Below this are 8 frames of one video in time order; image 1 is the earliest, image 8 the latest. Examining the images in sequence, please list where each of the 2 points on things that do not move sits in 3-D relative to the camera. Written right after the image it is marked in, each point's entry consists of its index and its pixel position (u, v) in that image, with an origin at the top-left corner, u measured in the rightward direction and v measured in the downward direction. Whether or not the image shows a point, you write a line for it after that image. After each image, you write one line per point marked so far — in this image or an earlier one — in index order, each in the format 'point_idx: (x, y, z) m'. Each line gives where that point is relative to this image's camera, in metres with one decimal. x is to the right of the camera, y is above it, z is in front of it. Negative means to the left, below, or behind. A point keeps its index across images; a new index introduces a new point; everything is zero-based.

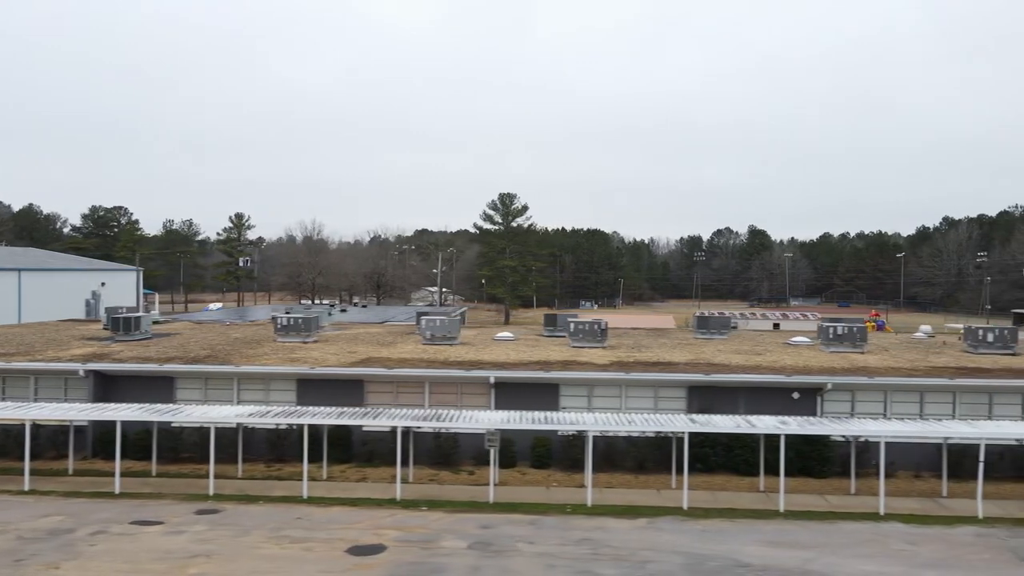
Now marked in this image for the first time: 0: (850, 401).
0: (+8.7, -2.9, +19.0) m
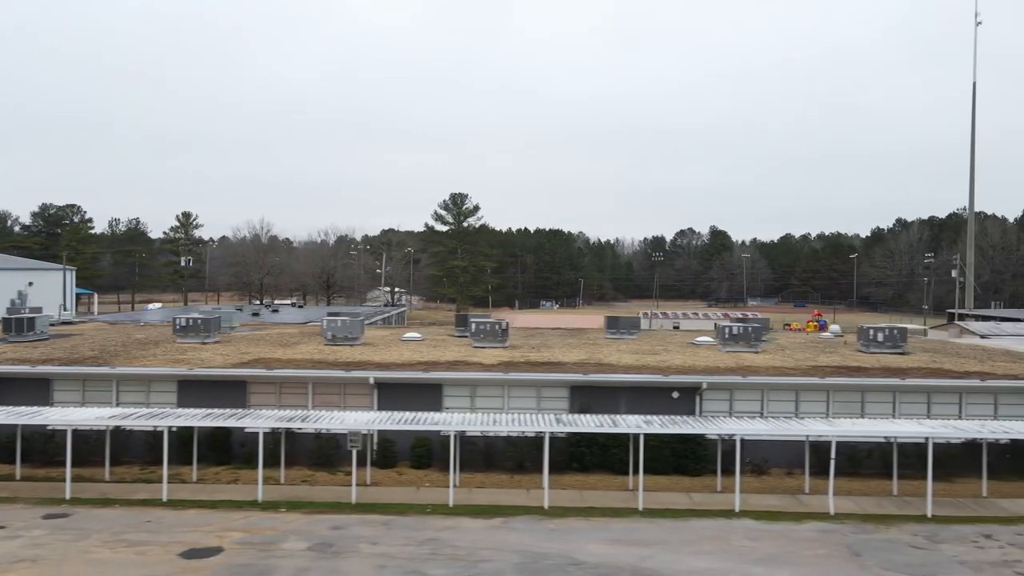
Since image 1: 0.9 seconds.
0: (+5.7, -2.9, +19.3) m
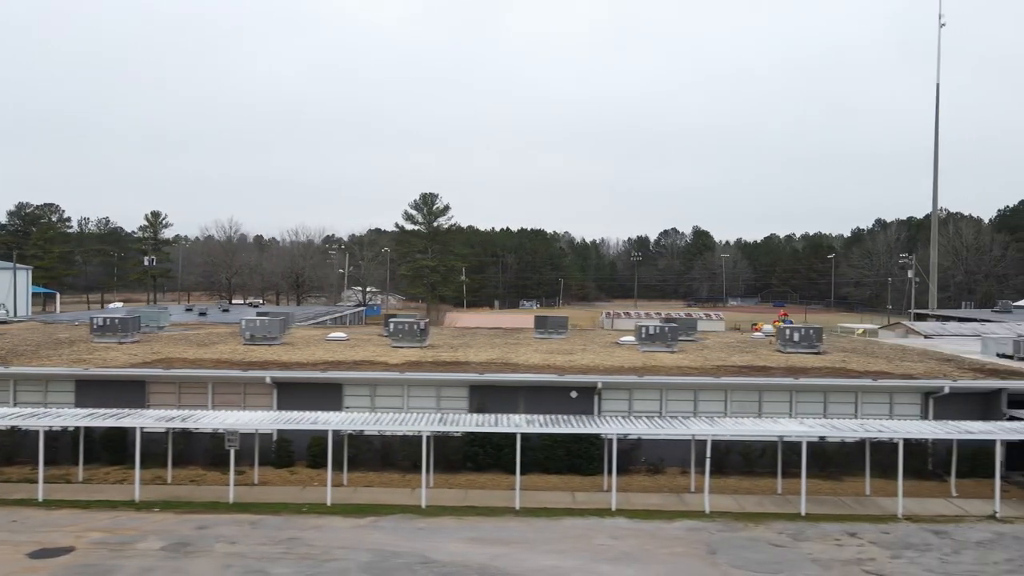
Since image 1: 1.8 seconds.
0: (+3.0, -2.9, +19.4) m
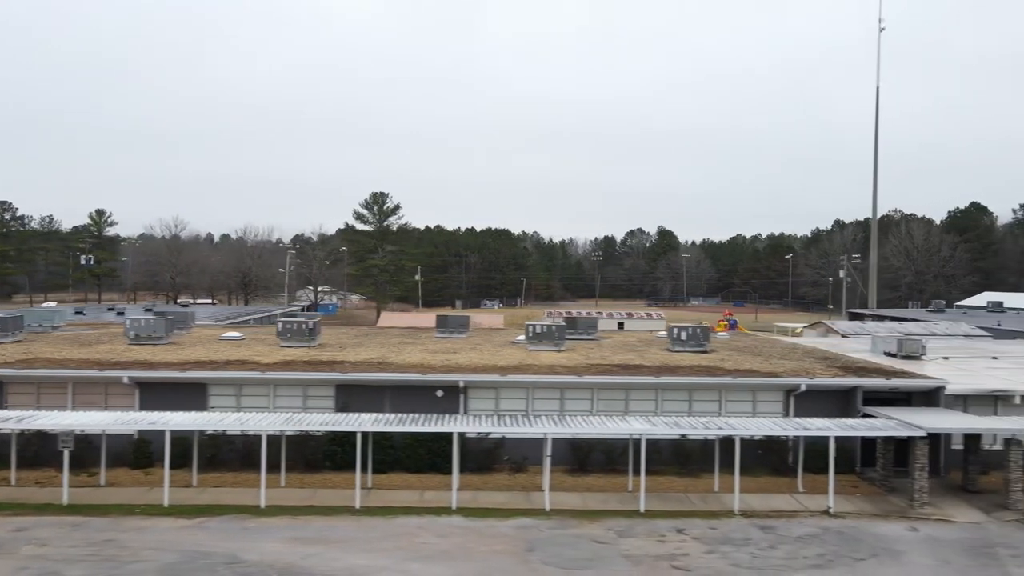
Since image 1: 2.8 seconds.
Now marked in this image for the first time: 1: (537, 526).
0: (-0.5, -2.9, +19.5) m
1: (+0.5, -4.8, +14.7) m
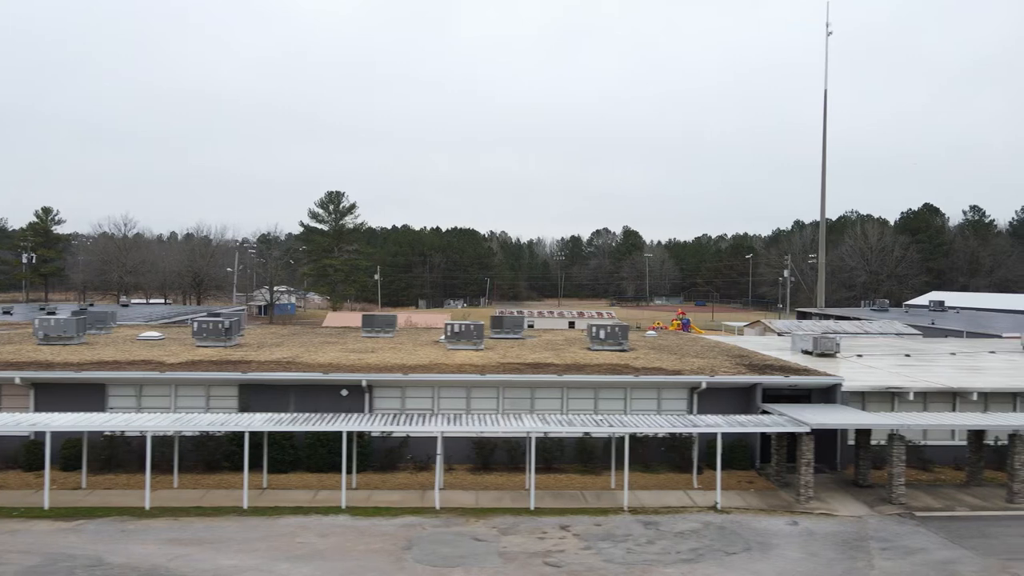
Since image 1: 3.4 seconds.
0: (-3.0, -2.9, +19.5) m
1: (-1.8, -4.8, +14.7) m
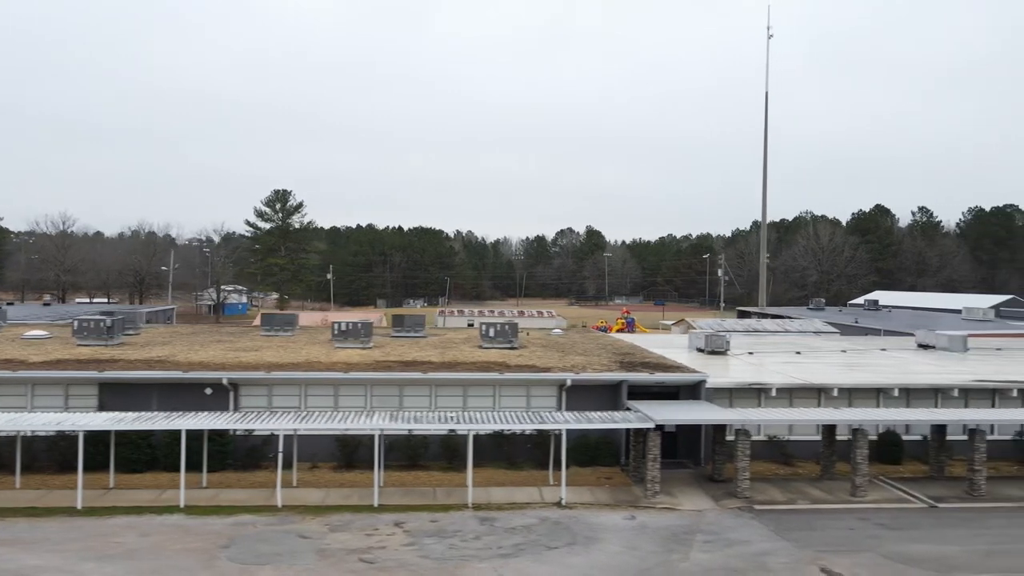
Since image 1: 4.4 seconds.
0: (-6.5, -2.8, +19.4) m
1: (-5.2, -4.7, +14.7) m
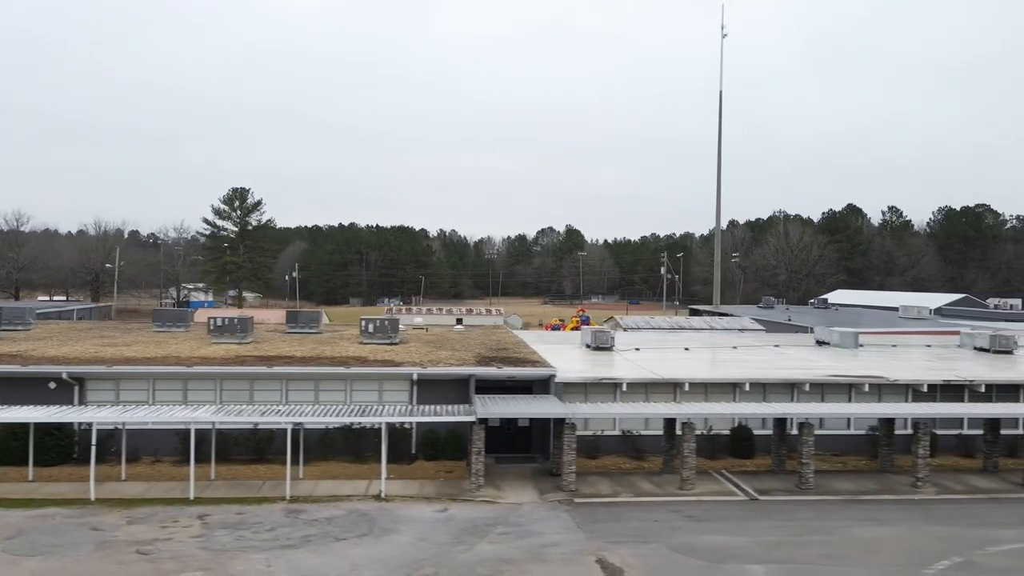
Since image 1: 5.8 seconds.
0: (-10.5, -2.7, +19.4) m
1: (-9.1, -4.5, +14.7) m
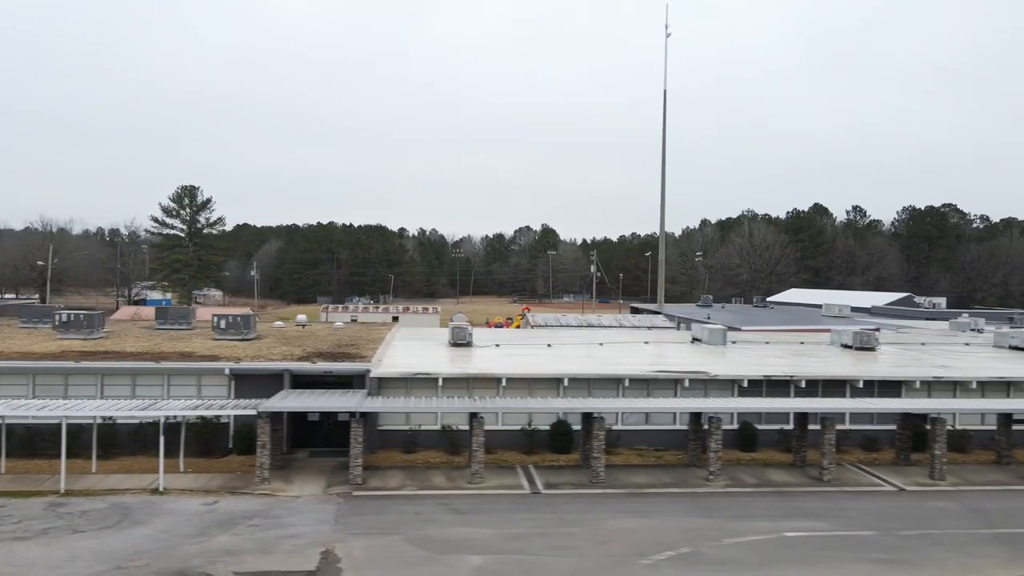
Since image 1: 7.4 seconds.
0: (-15.5, -2.5, +19.3) m
1: (-14.1, -4.4, +14.7) m
